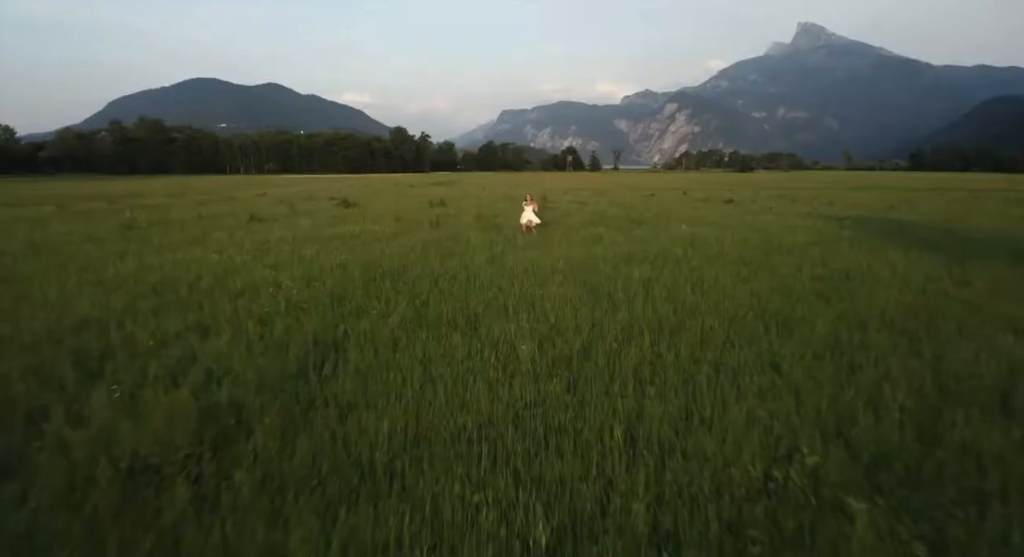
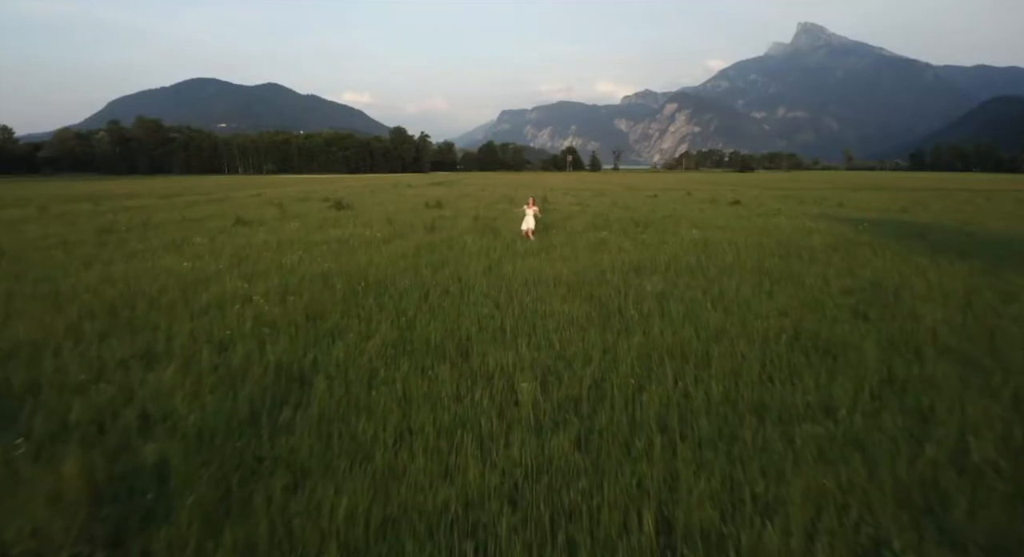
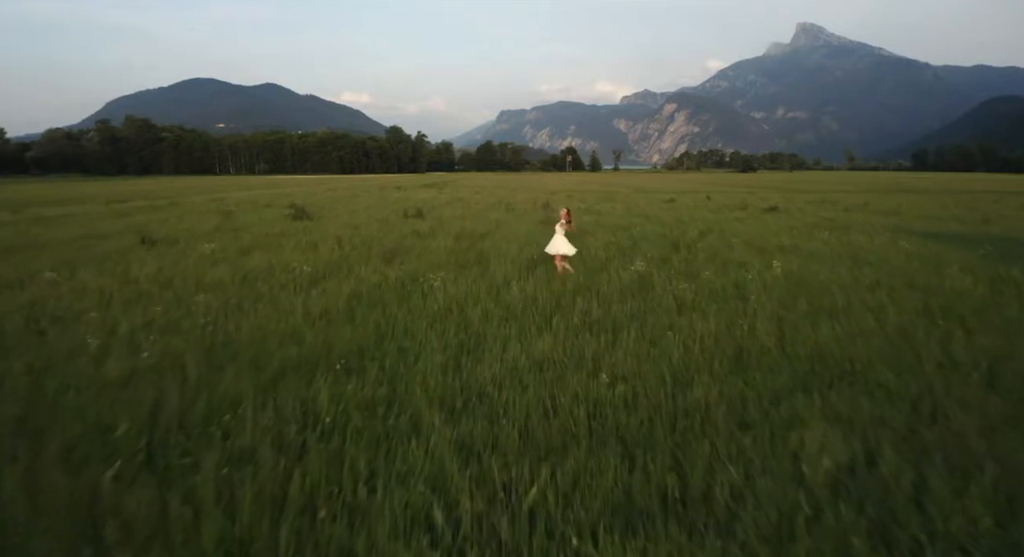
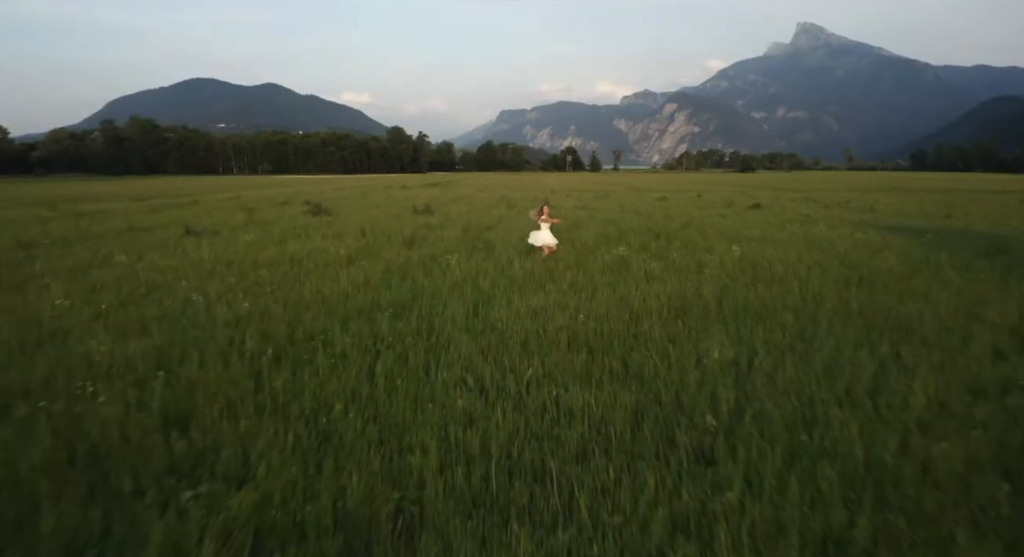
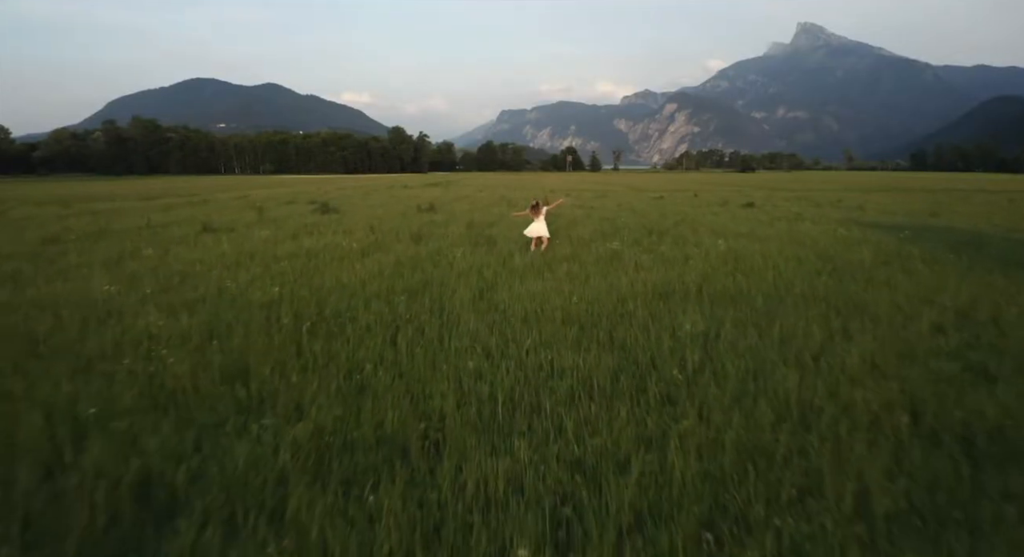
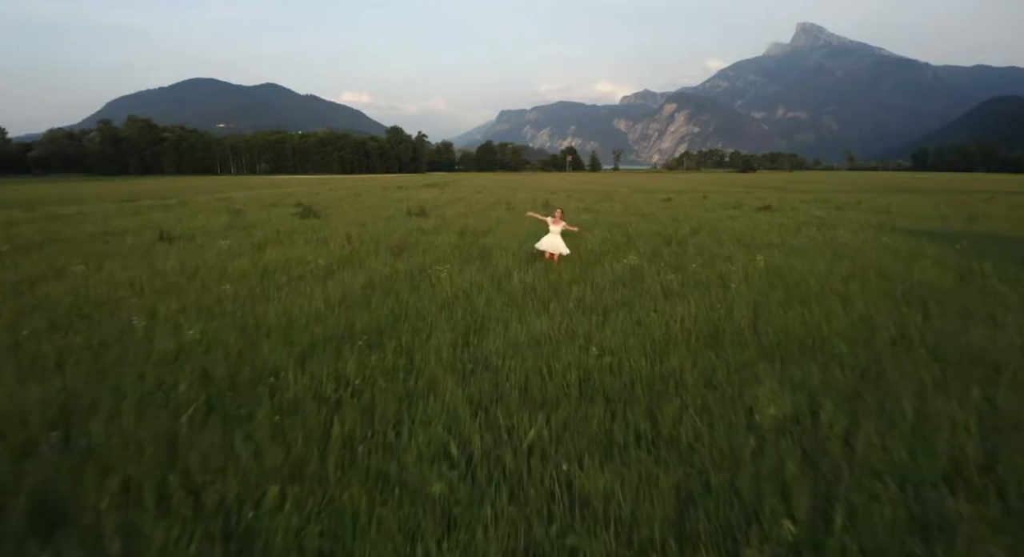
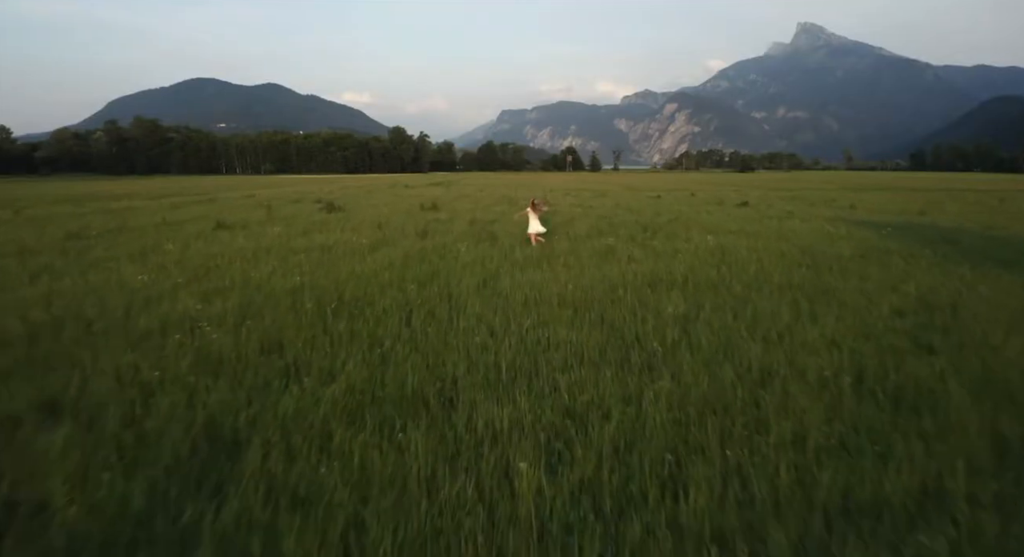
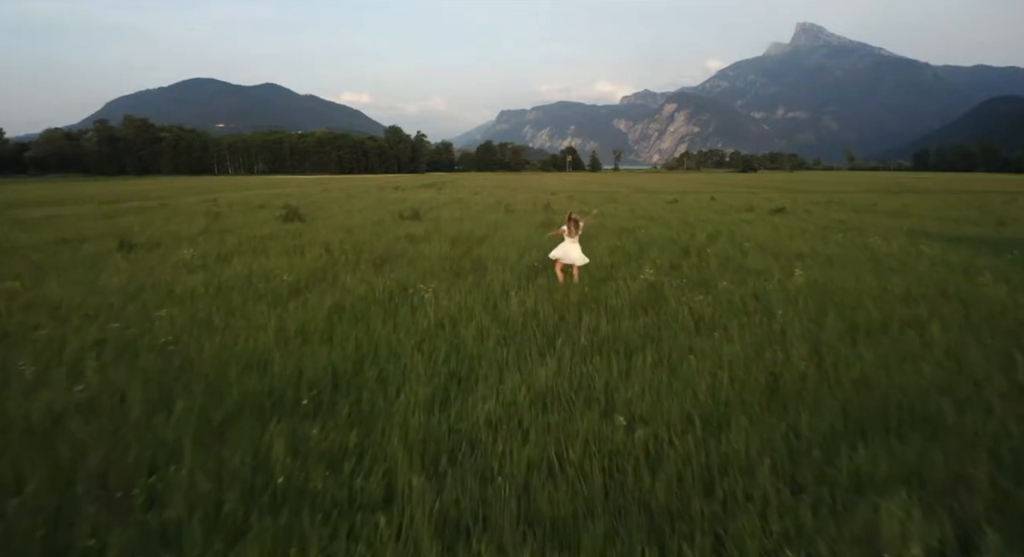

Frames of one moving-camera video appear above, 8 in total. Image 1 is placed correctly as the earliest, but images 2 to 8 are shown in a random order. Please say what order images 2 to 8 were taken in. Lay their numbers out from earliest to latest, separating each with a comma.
2, 7, 5, 4, 6, 3, 8
